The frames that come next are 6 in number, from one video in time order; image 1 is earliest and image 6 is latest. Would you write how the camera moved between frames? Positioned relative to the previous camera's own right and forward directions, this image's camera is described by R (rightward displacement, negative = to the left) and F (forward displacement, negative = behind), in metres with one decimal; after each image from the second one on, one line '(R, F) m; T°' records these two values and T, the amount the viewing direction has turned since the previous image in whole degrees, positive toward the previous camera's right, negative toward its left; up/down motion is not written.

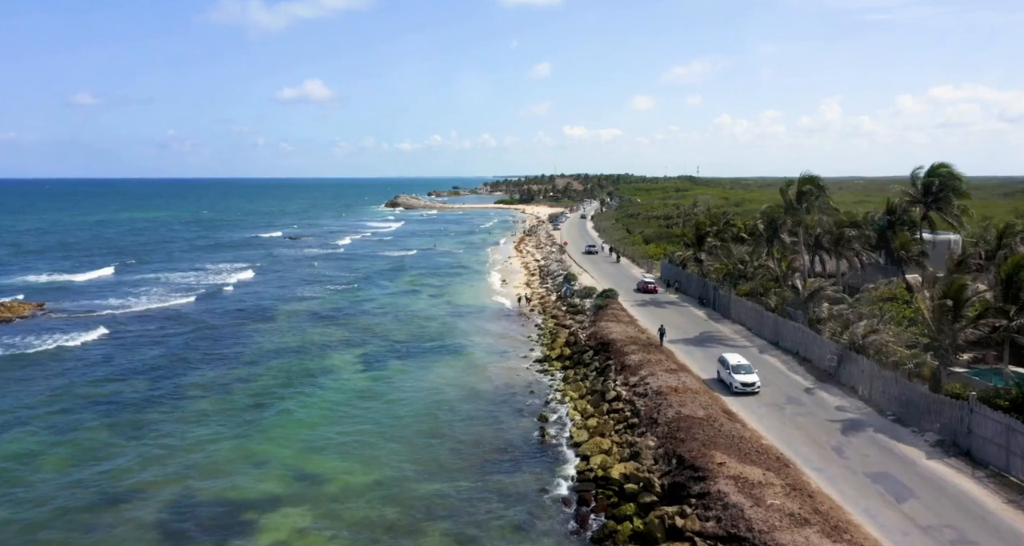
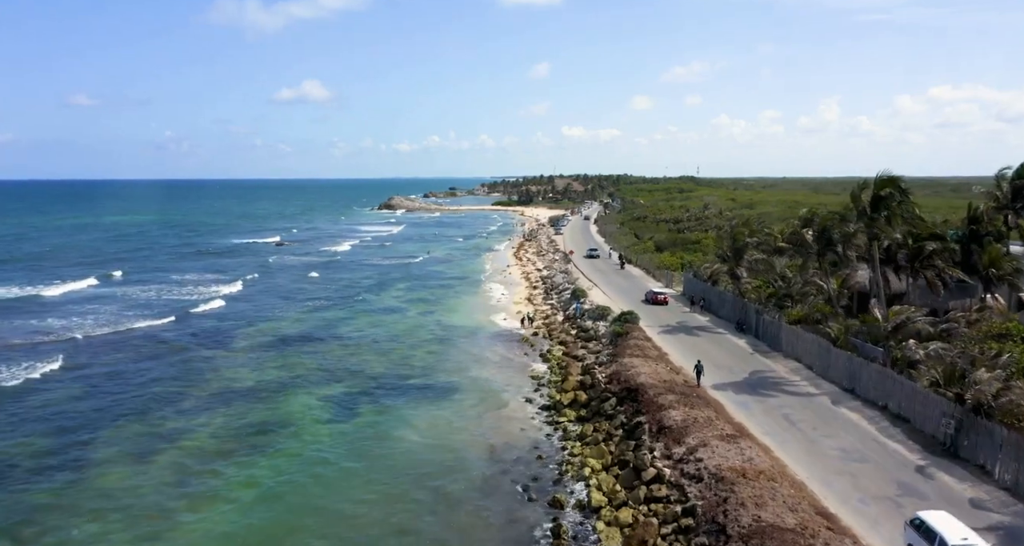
(-0.1, +7.2) m; 0°
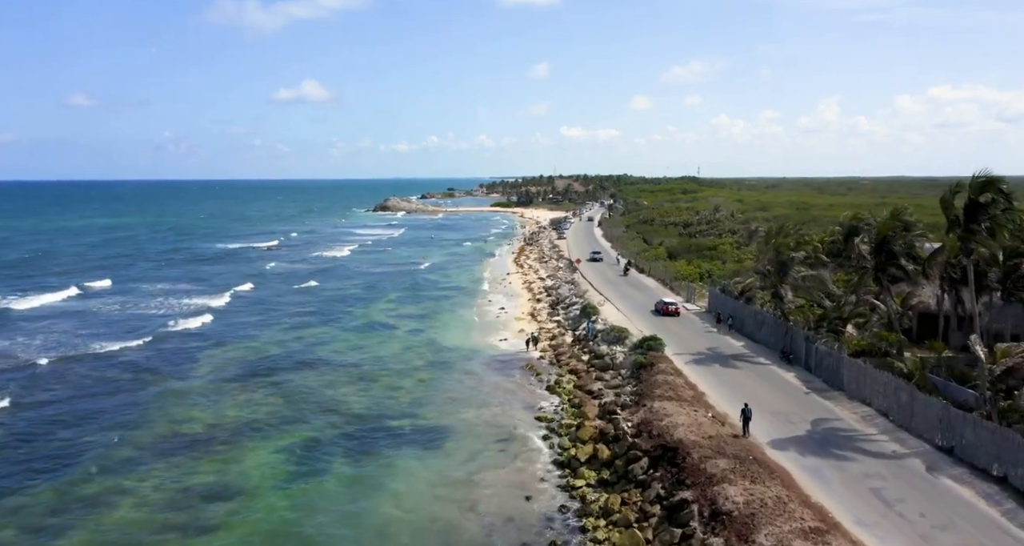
(-0.2, +5.6) m; 0°
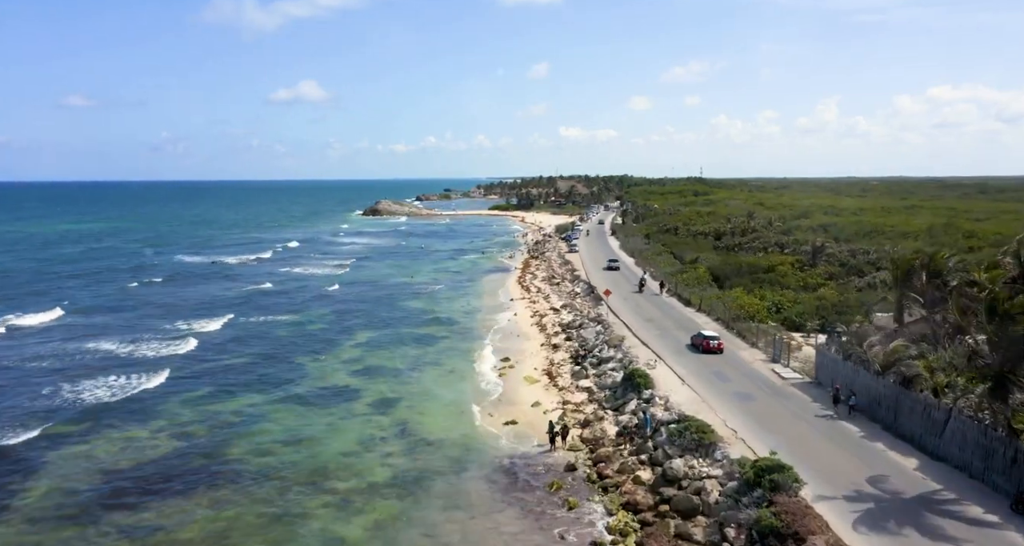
(-0.5, +13.7) m; 0°
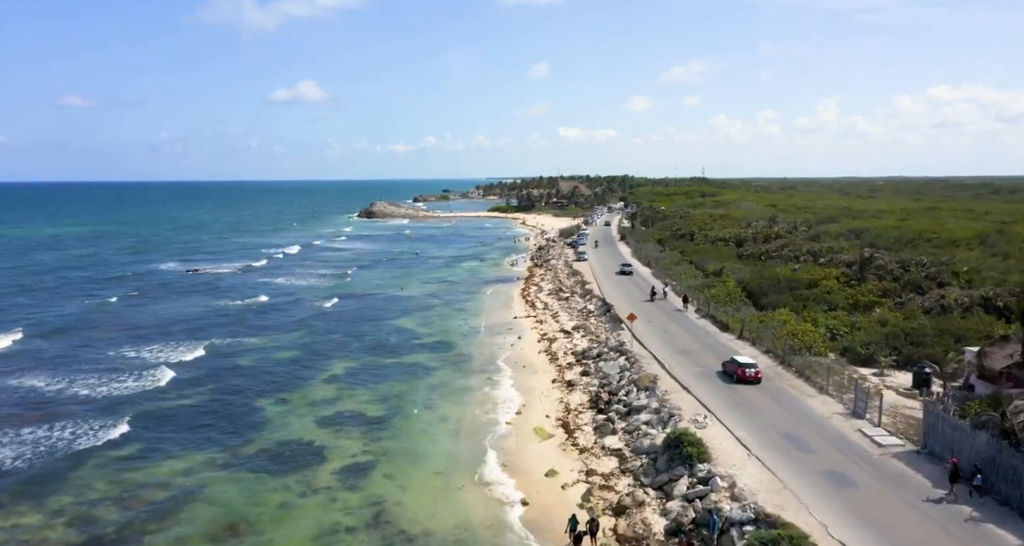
(-0.3, +7.0) m; 0°
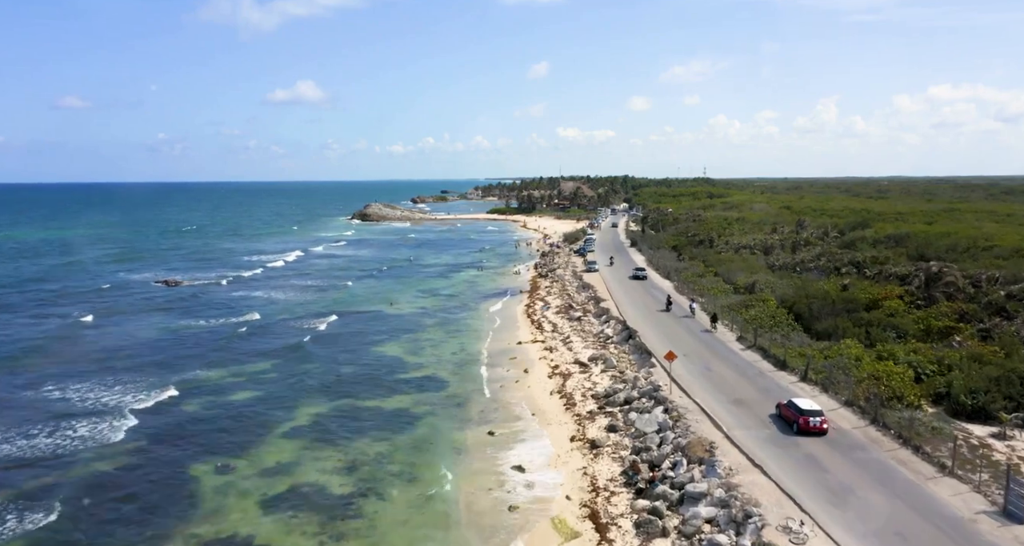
(-0.3, +7.3) m; 0°
